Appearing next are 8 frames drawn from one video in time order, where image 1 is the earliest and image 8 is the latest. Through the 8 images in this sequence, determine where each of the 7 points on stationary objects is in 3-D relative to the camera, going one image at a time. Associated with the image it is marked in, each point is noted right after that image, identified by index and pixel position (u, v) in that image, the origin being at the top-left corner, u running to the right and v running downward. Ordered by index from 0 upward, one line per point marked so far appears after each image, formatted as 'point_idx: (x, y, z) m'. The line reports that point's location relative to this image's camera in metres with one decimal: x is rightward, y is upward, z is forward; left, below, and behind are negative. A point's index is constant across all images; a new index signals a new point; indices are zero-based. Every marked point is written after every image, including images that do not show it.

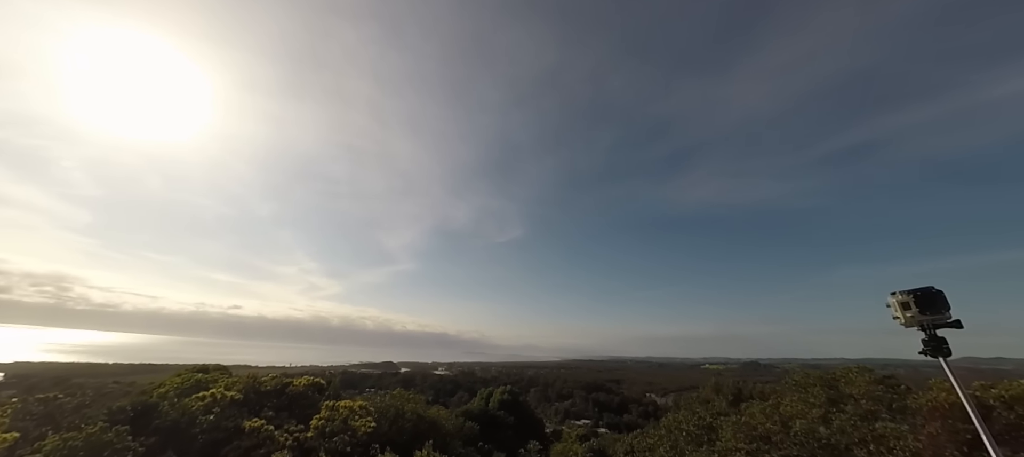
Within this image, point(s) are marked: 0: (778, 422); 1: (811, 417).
0: (+15.0, -10.9, +17.6) m
1: (+16.3, -10.2, +17.1) m
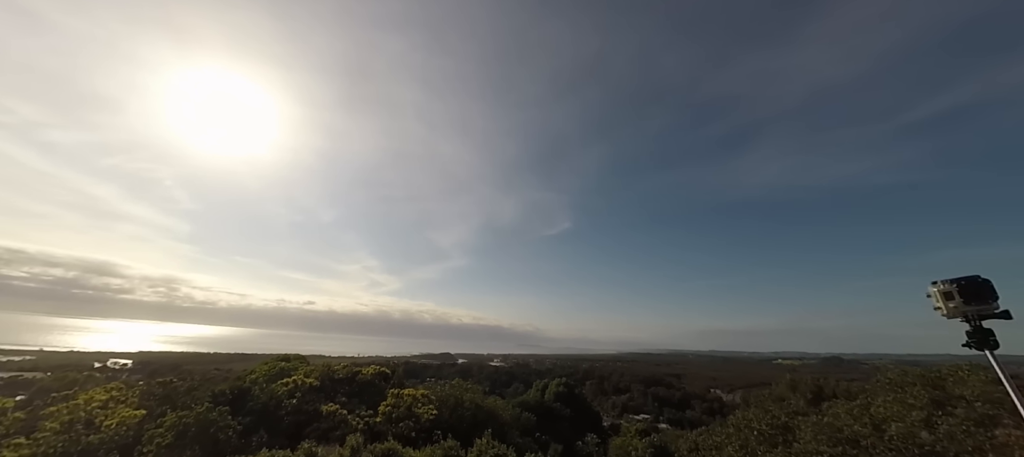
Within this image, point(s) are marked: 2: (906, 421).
0: (+17.8, -9.7, +15.6) m
1: (+19.0, -9.1, +14.9) m
2: (+18.8, -9.1, +14.9) m
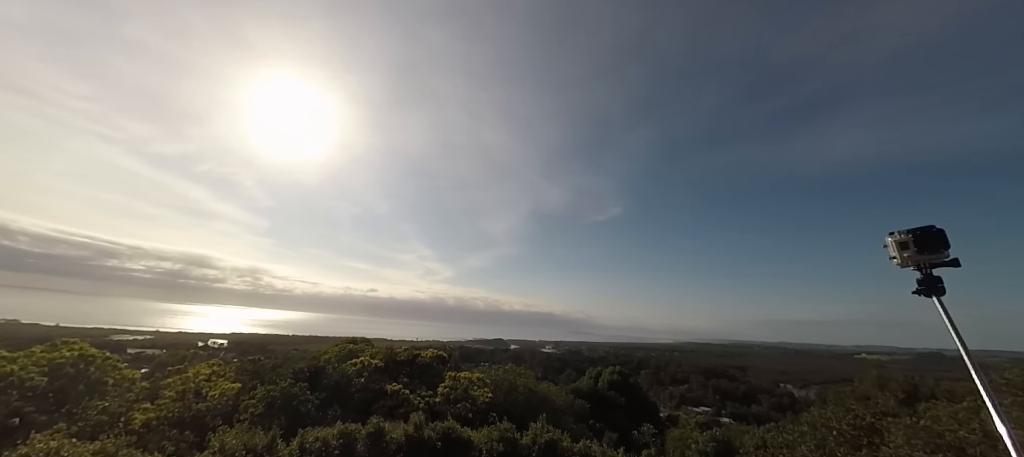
0: (+20.1, -8.7, +13.4) m
1: (+21.2, -8.0, +12.6) m
2: (+21.0, -8.0, +12.6) m
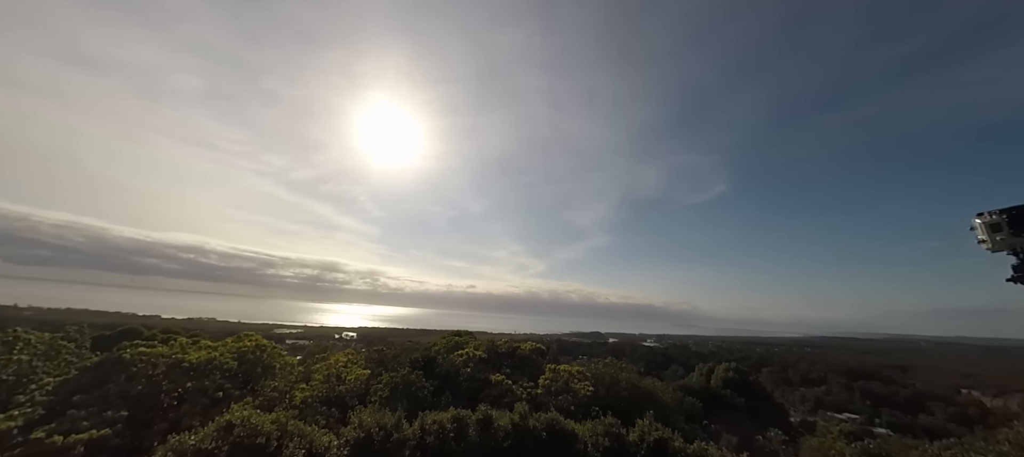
0: (+23.6, -6.9, +8.8) m
1: (+24.4, -6.1, +7.7) m
2: (+24.3, -6.2, +7.8) m
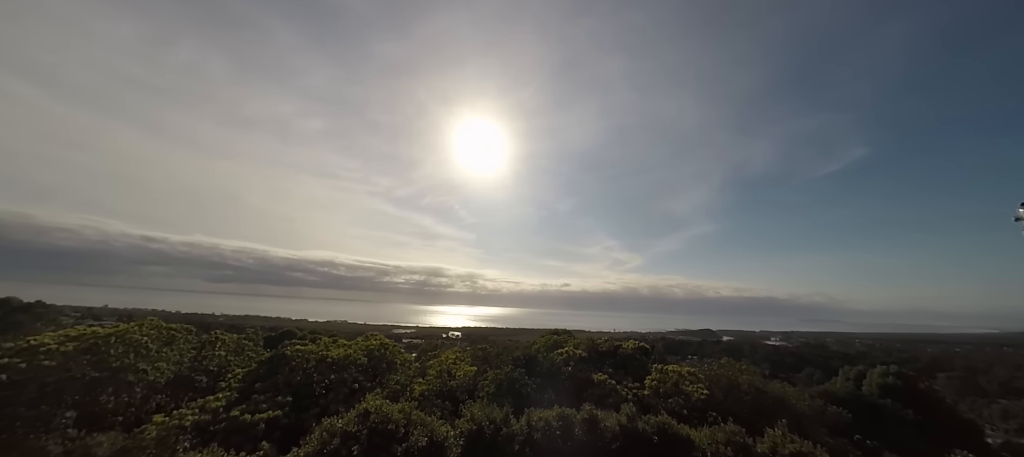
0: (+26.0, -5.0, +3.7) m
1: (+26.5, -4.2, +2.5) m
2: (+26.4, -4.3, +2.6) m
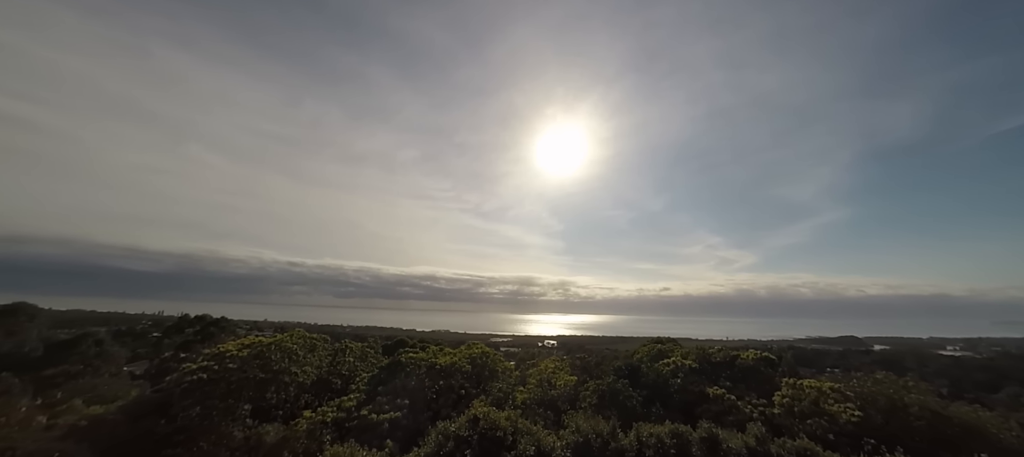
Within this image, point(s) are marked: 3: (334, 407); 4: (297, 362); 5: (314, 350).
0: (+27.2, -3.2, -1.6) m
1: (+27.4, -2.3, -2.9) m
2: (+27.3, -2.4, -2.8) m
3: (-5.8, -5.8, +10.3) m
4: (-8.3, -5.2, +12.4) m
5: (-9.0, -5.6, +14.7) m
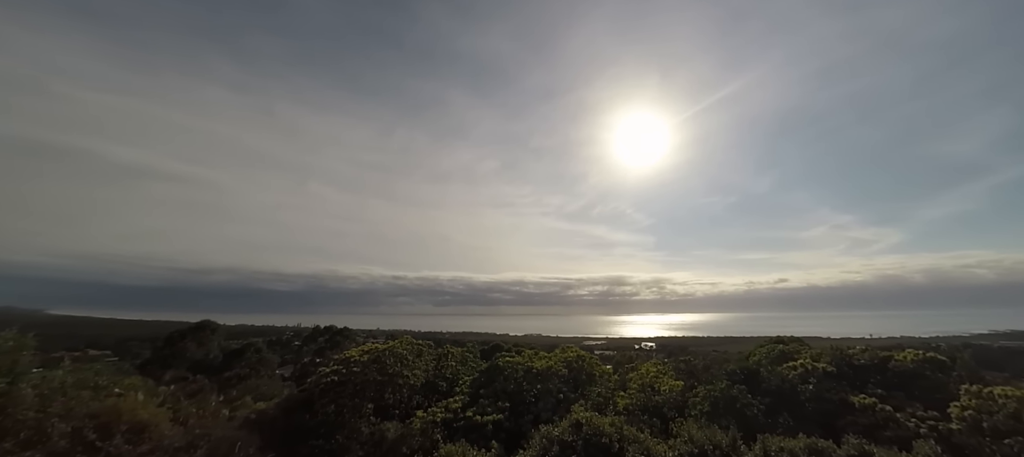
0: (+27.3, -0.8, -6.7) m
1: (+27.2, +0.2, -8.0) m
2: (+27.1, 0.0, -7.8) m
3: (-2.5, -6.4, +11.1) m
4: (-4.7, -6.0, +13.6) m
5: (-4.9, -6.5, +16.0) m
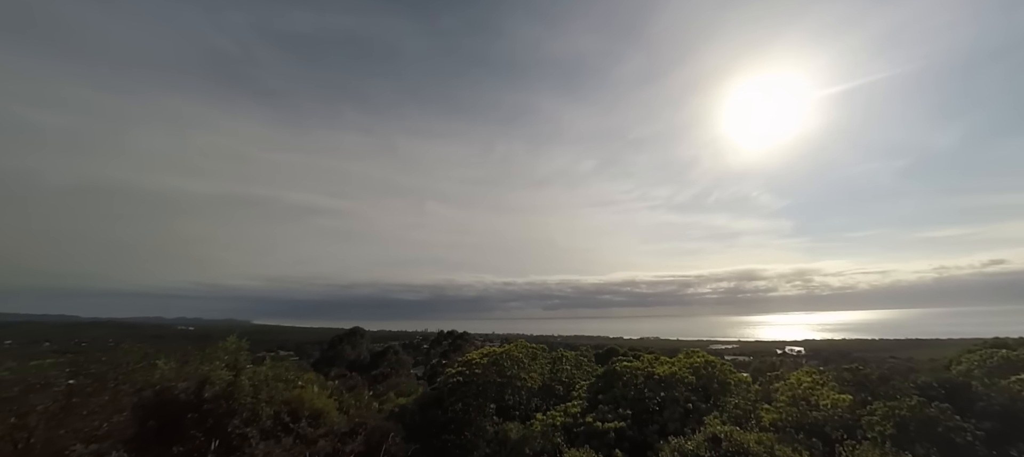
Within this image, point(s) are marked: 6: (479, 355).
0: (+25.5, +2.0, -13.0) m
1: (+25.0, +2.9, -14.1) m
2: (+25.0, +2.8, -14.0) m
3: (+1.6, -6.7, +11.3) m
4: (+0.1, -6.6, +14.3) m
5: (+0.5, -7.2, +16.6) m
6: (-1.9, -6.0, +14.6) m
